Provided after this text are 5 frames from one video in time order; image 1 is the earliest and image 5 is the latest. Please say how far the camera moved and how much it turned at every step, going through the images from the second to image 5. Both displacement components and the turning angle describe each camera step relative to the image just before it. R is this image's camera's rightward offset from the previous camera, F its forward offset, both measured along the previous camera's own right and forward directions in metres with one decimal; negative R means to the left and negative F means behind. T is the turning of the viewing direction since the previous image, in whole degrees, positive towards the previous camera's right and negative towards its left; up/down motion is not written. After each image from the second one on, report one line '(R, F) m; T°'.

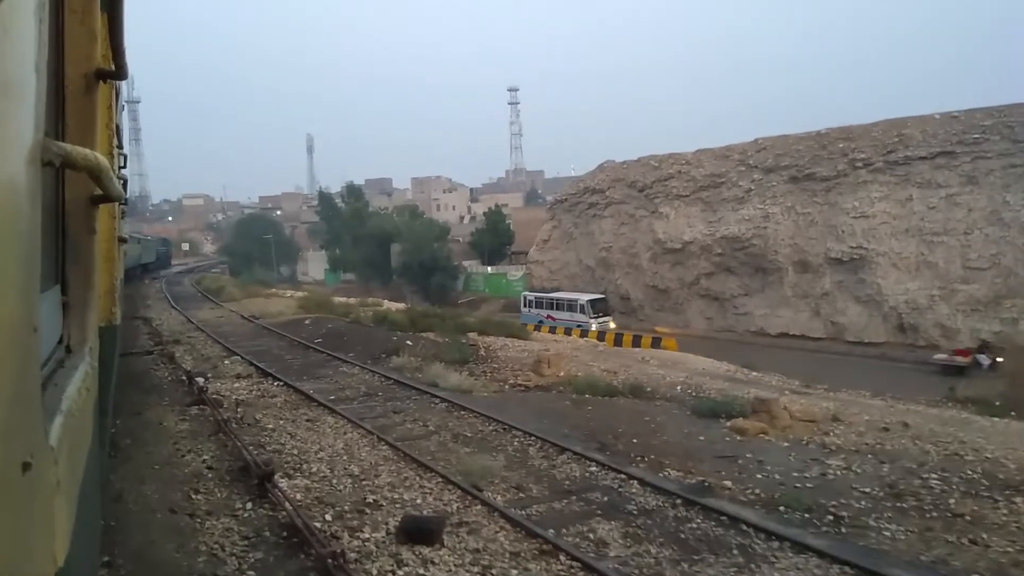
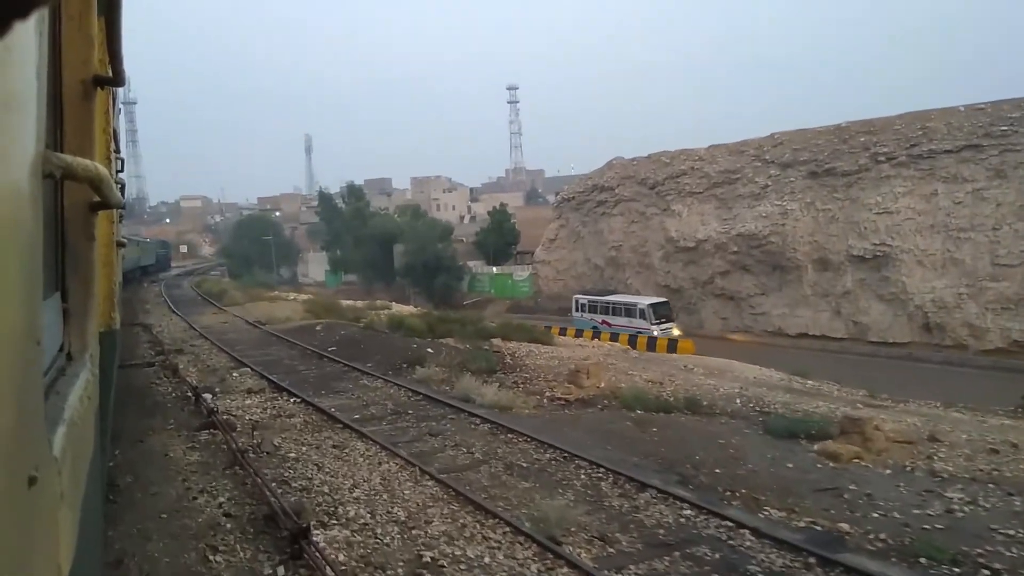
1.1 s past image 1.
(-0.6, +1.2) m; 0°
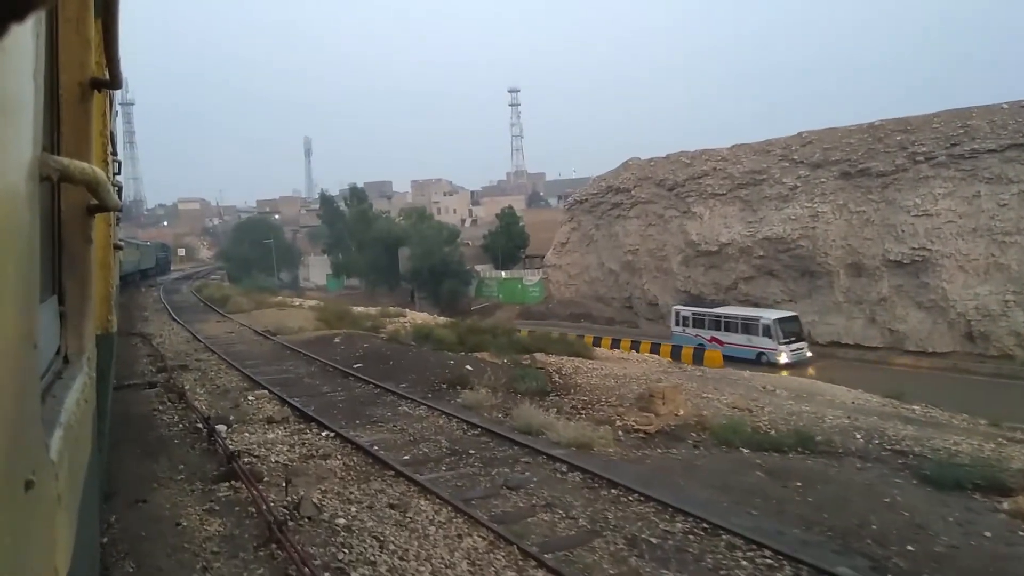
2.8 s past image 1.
(-0.9, +1.8) m; 0°
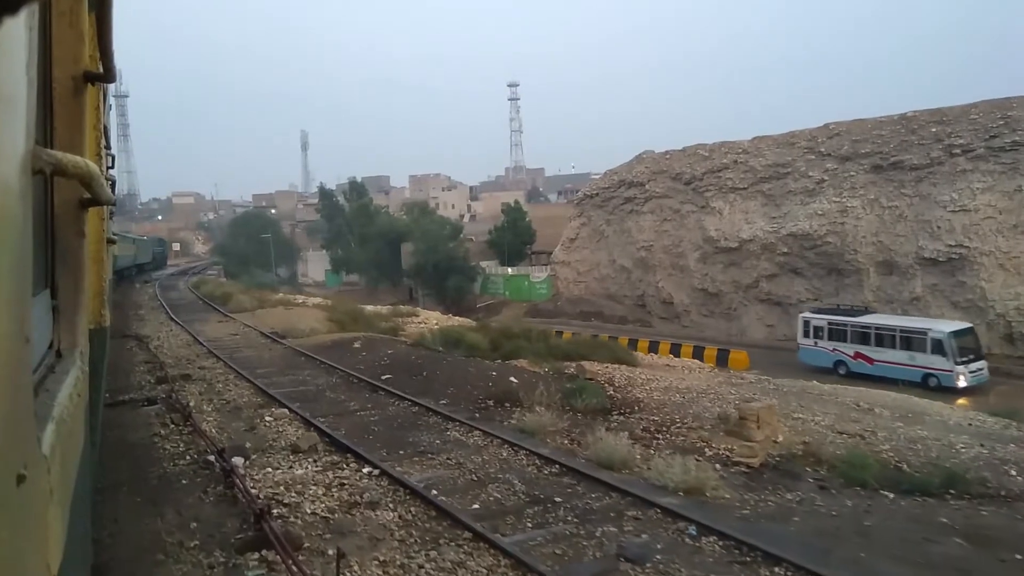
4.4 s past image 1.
(-0.9, +1.7) m; 0°
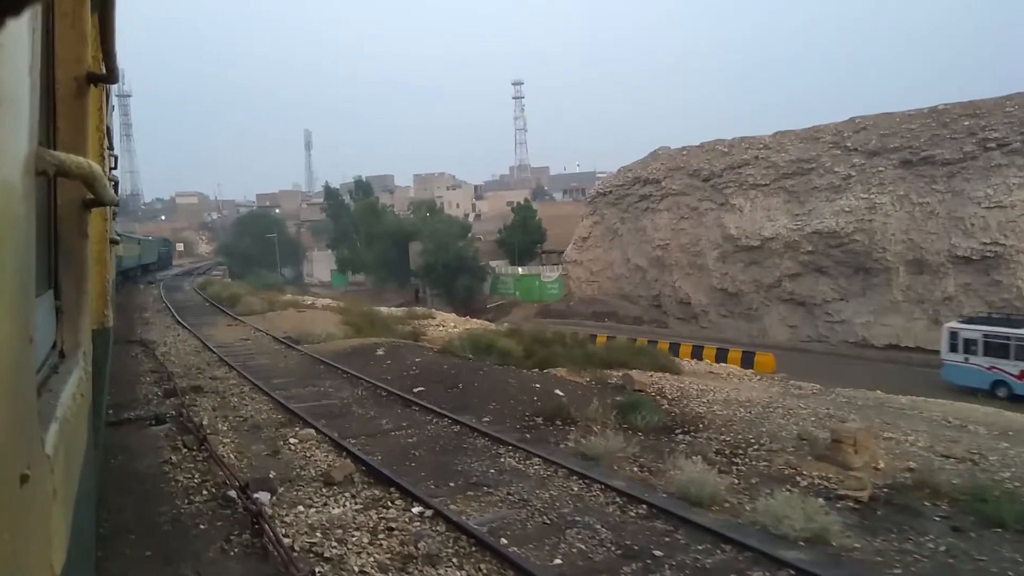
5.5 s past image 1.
(-0.6, +1.1) m; 0°
